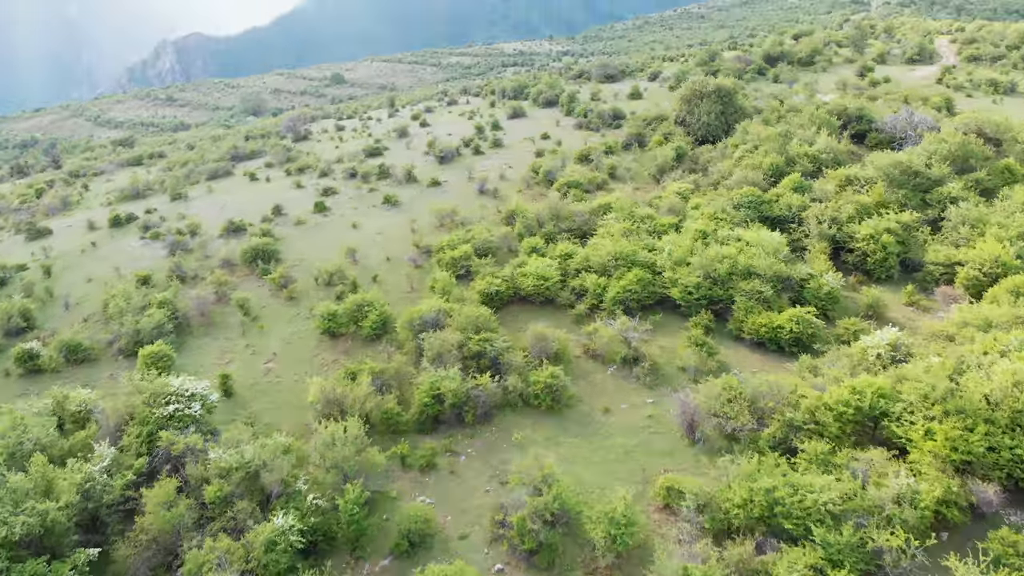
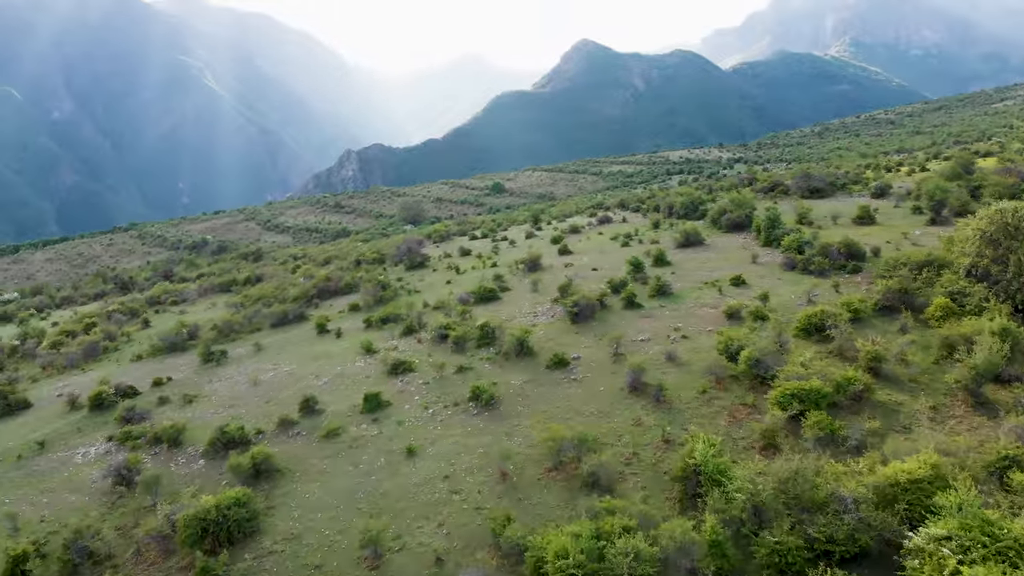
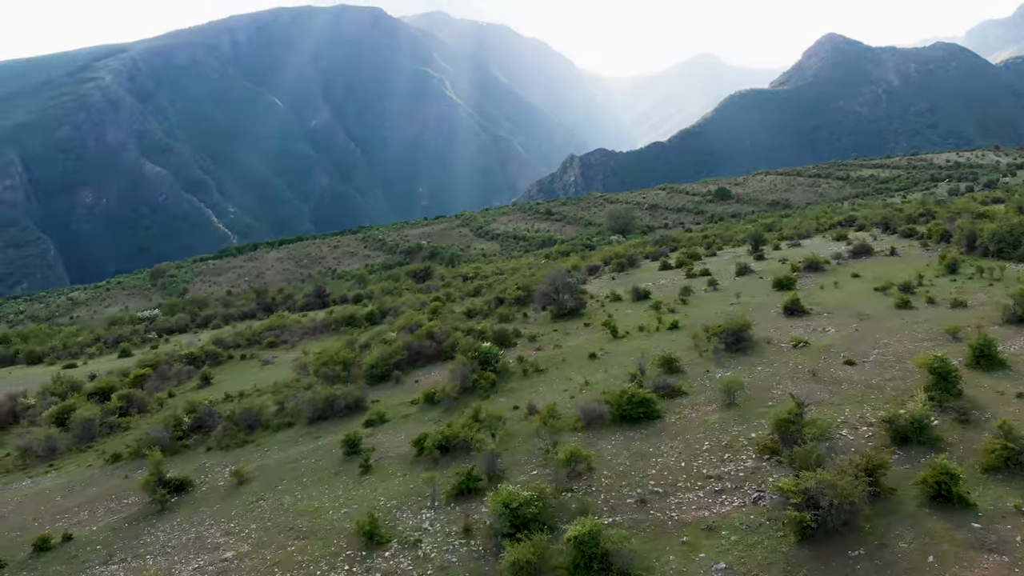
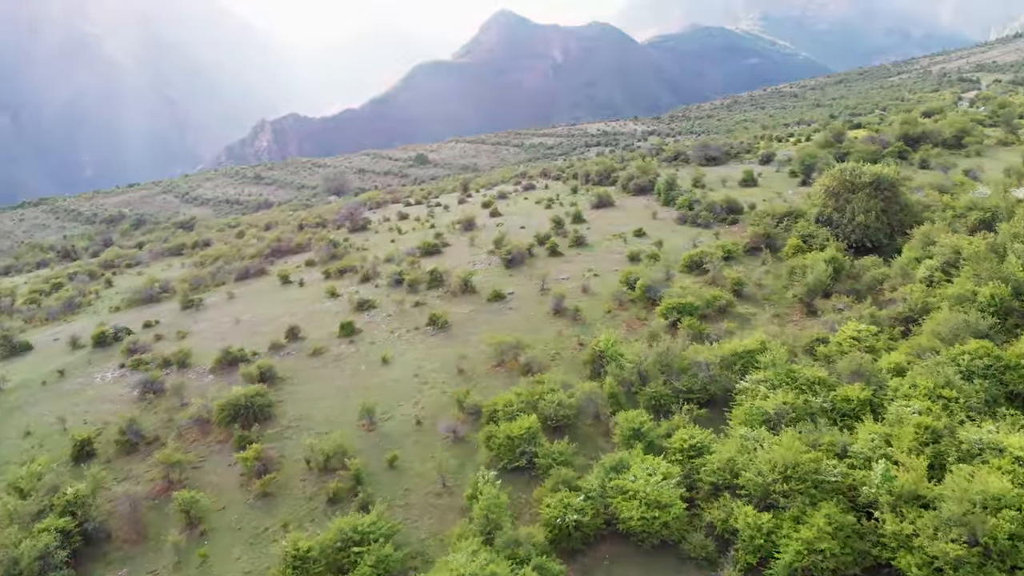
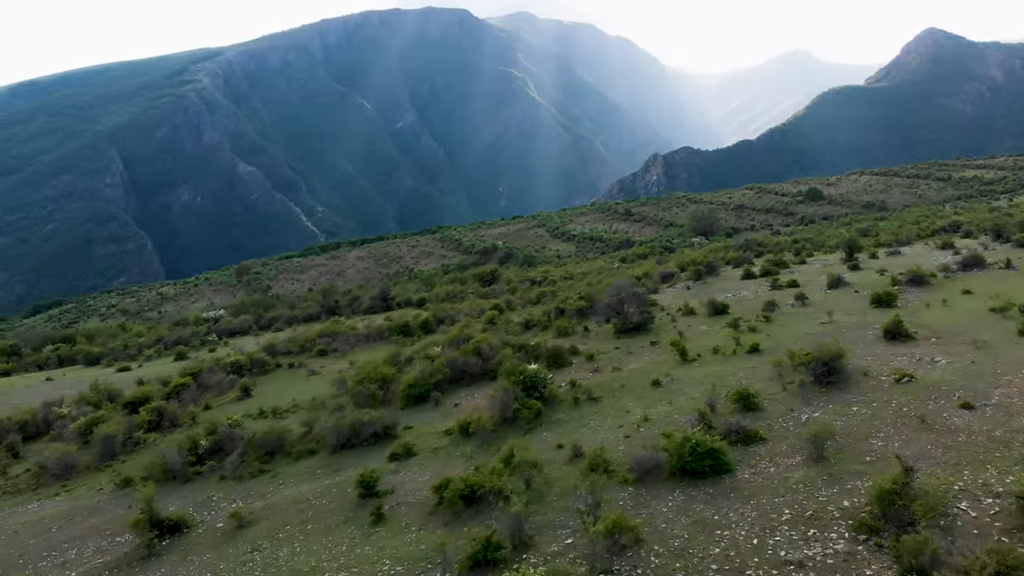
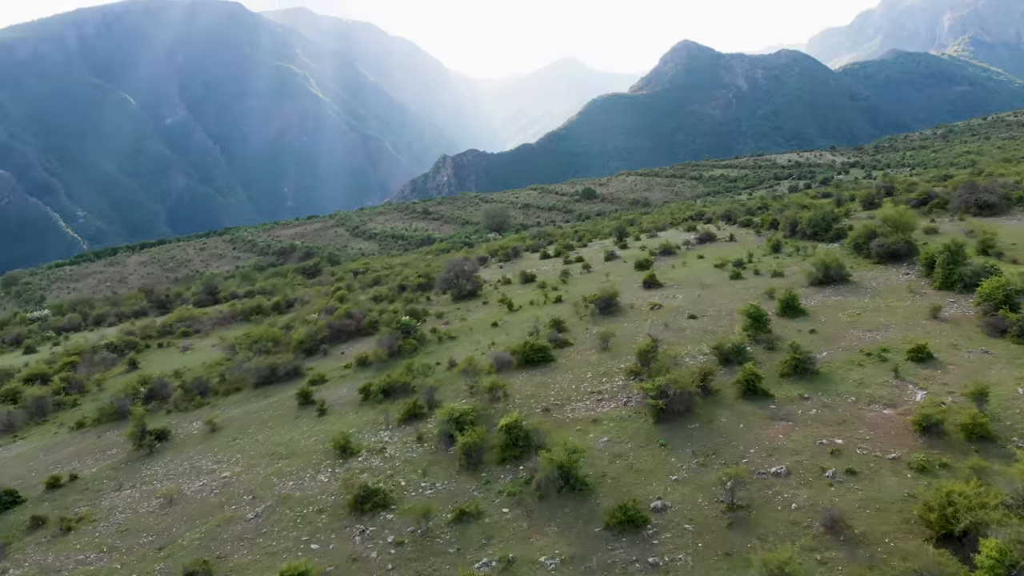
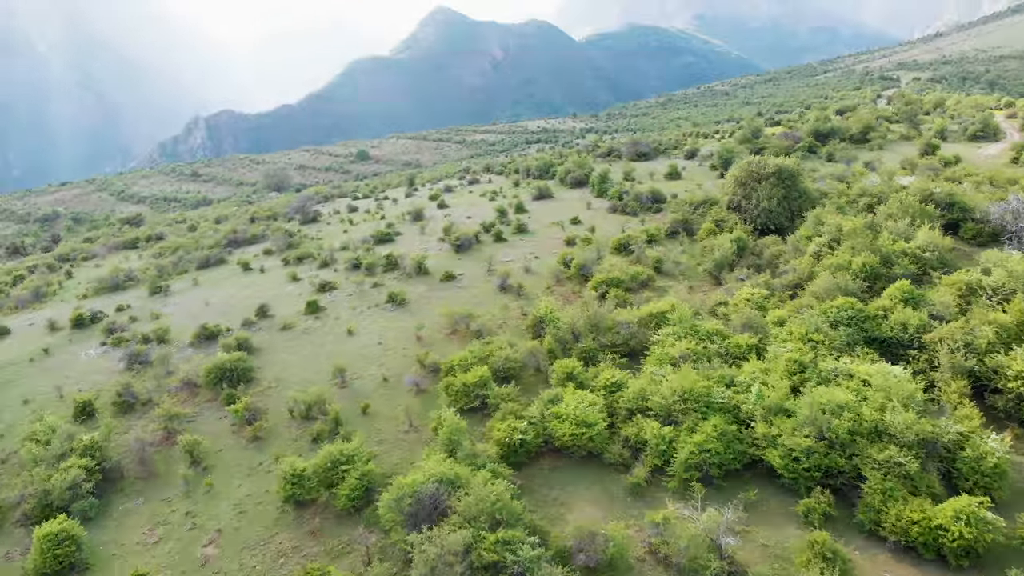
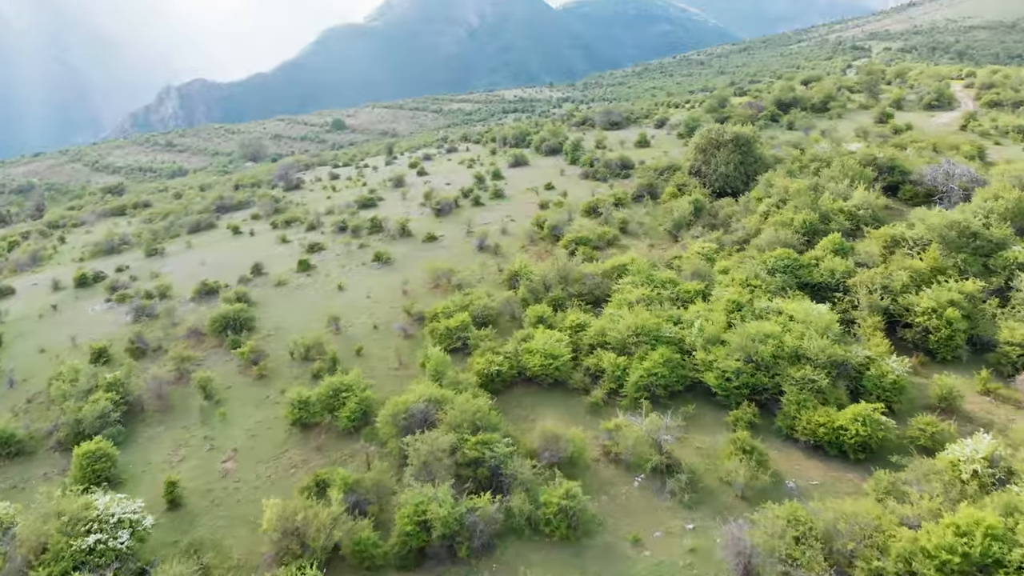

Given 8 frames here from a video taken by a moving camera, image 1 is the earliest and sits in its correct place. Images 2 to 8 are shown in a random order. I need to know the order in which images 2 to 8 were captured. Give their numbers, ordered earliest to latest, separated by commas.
8, 7, 4, 2, 6, 3, 5
